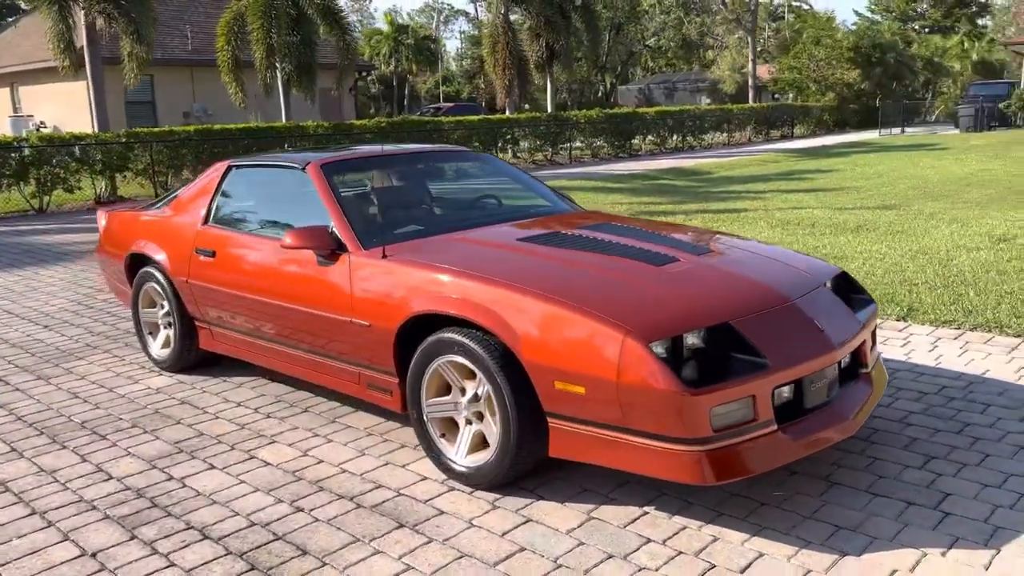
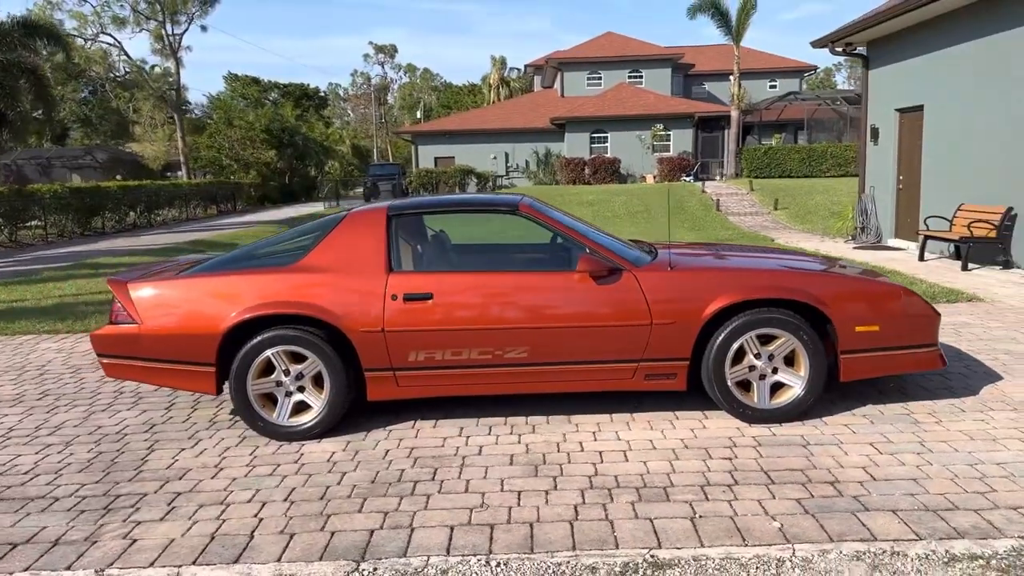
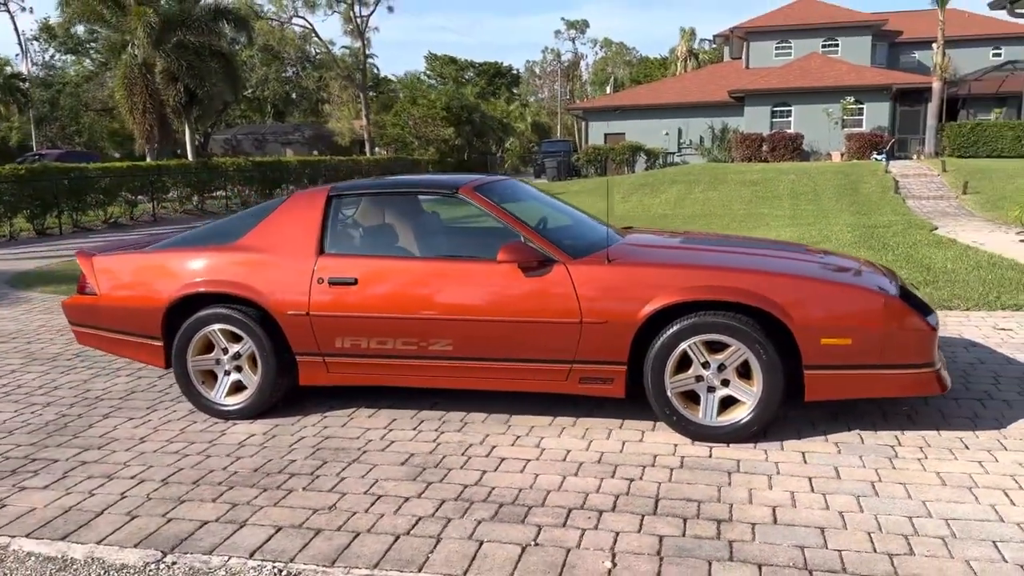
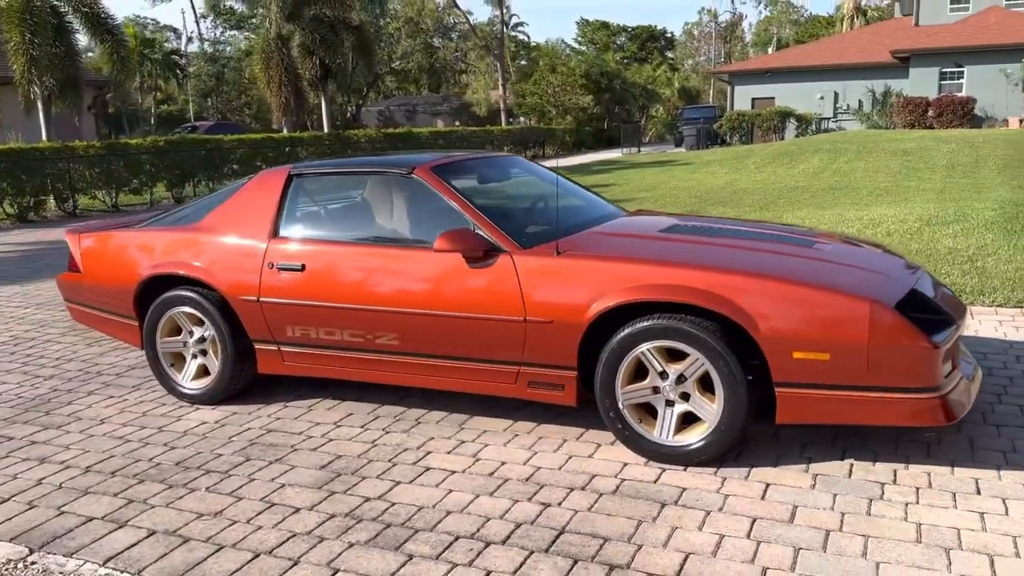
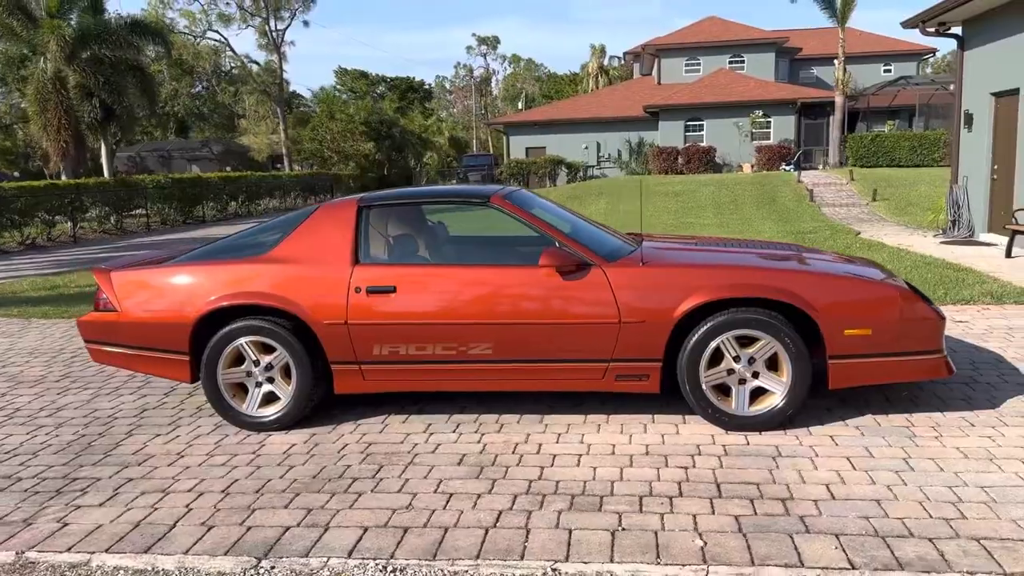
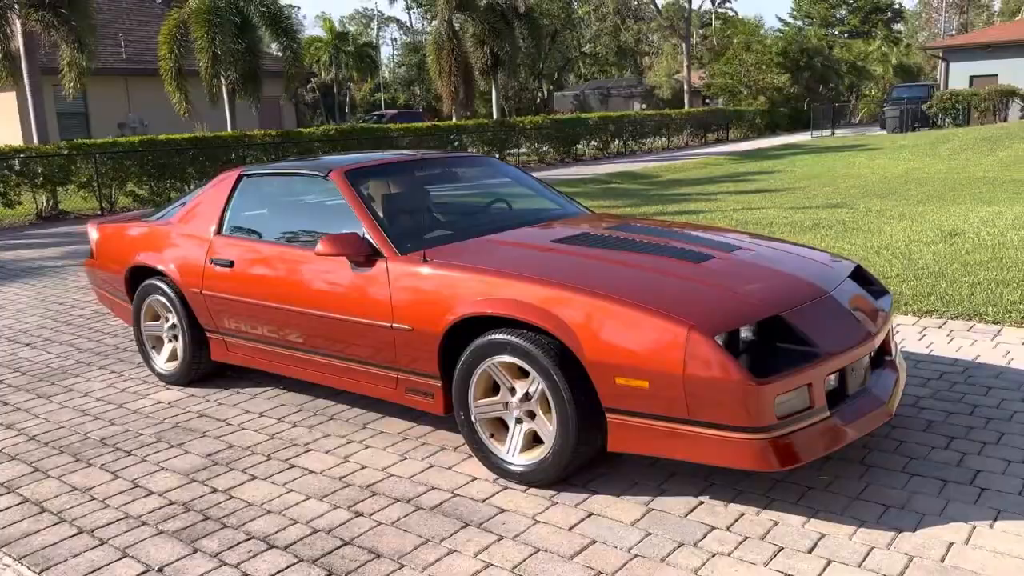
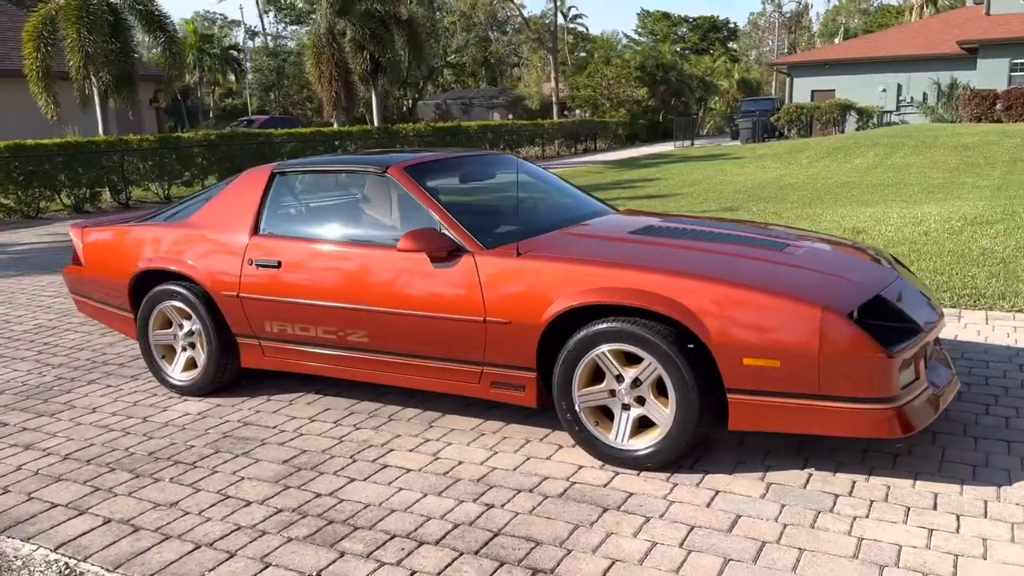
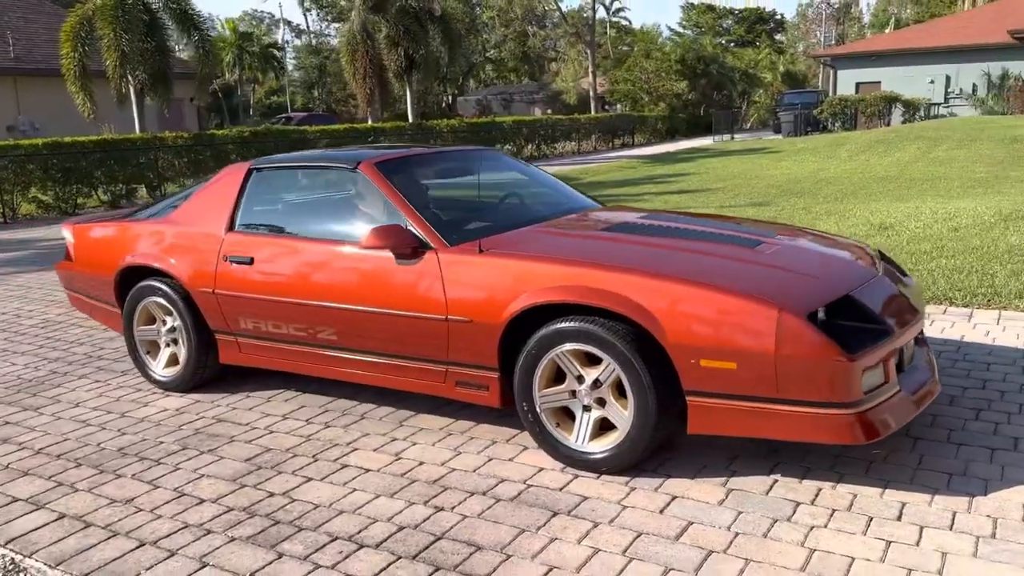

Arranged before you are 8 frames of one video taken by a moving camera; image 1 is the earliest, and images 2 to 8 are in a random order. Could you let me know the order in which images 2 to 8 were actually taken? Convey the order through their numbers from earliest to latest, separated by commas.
6, 8, 7, 4, 3, 5, 2
